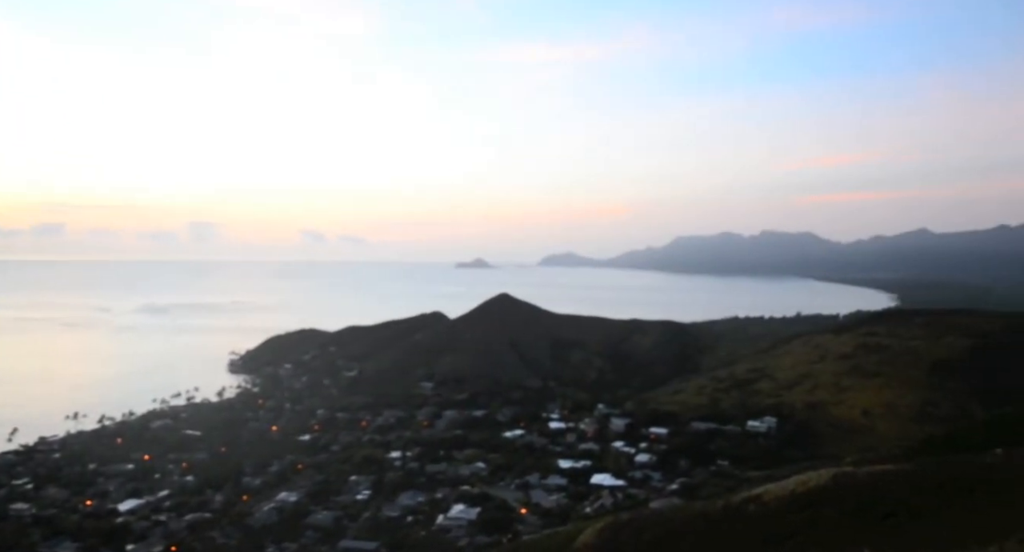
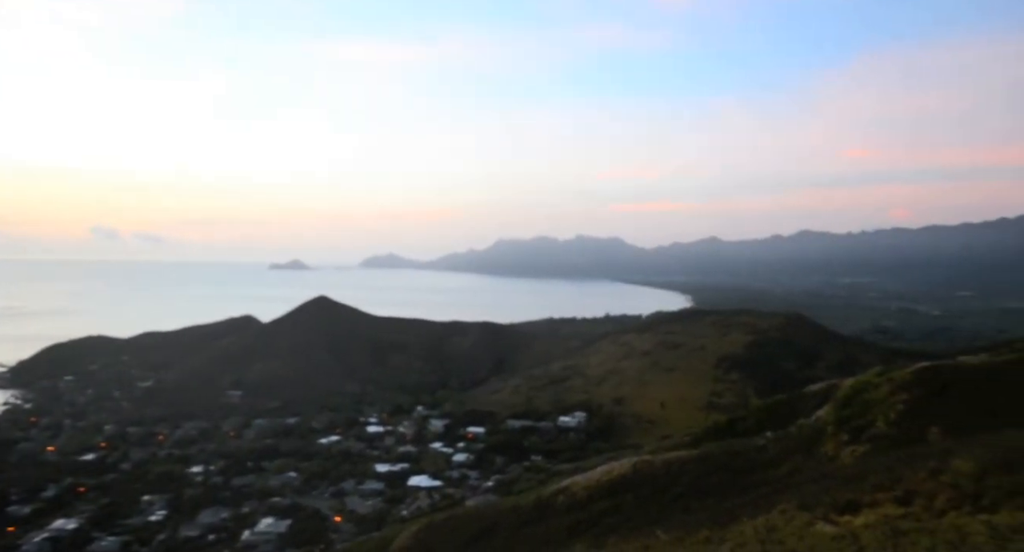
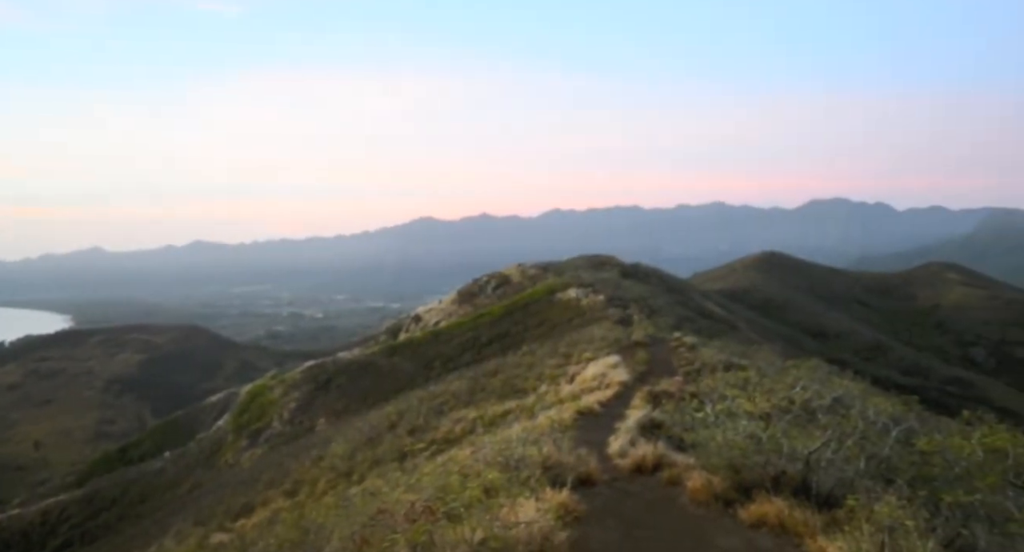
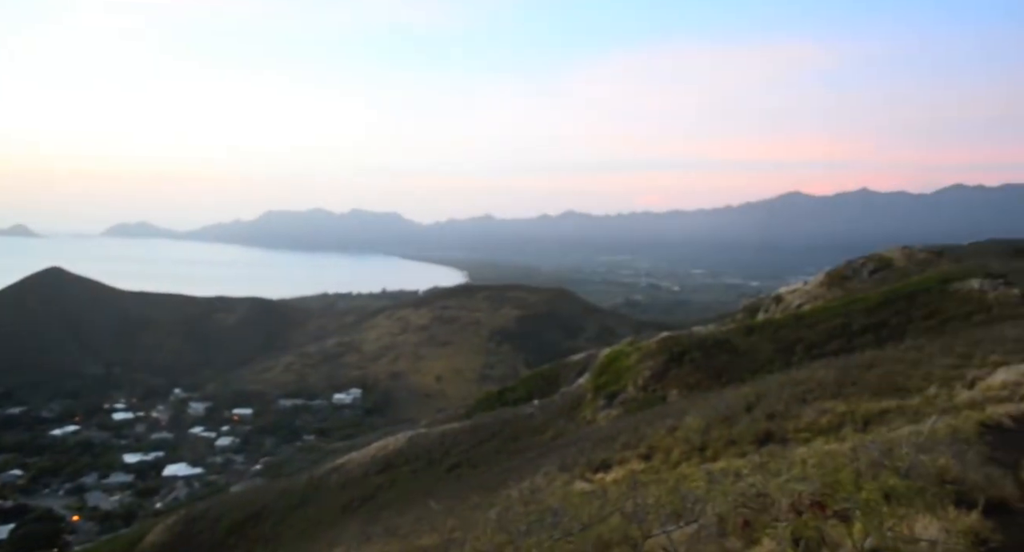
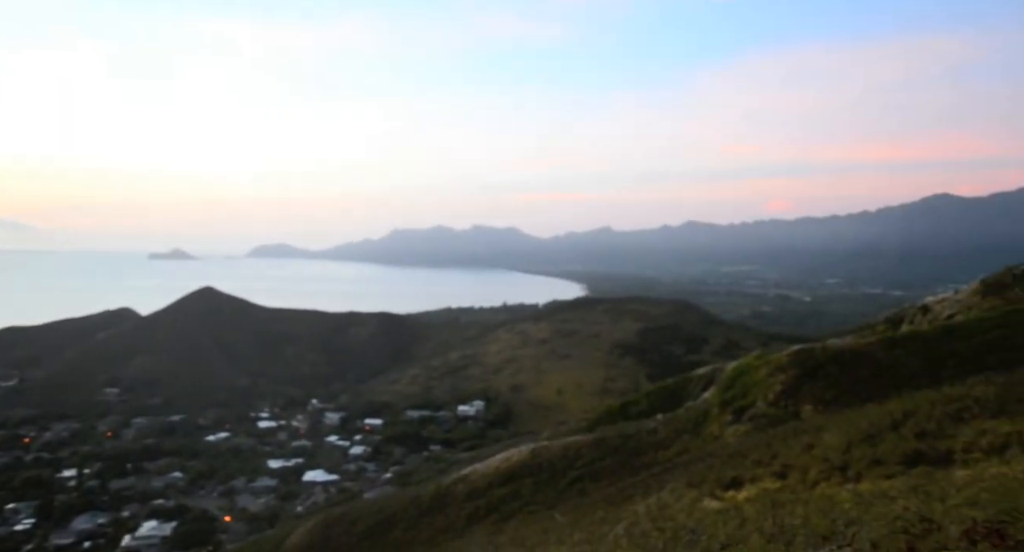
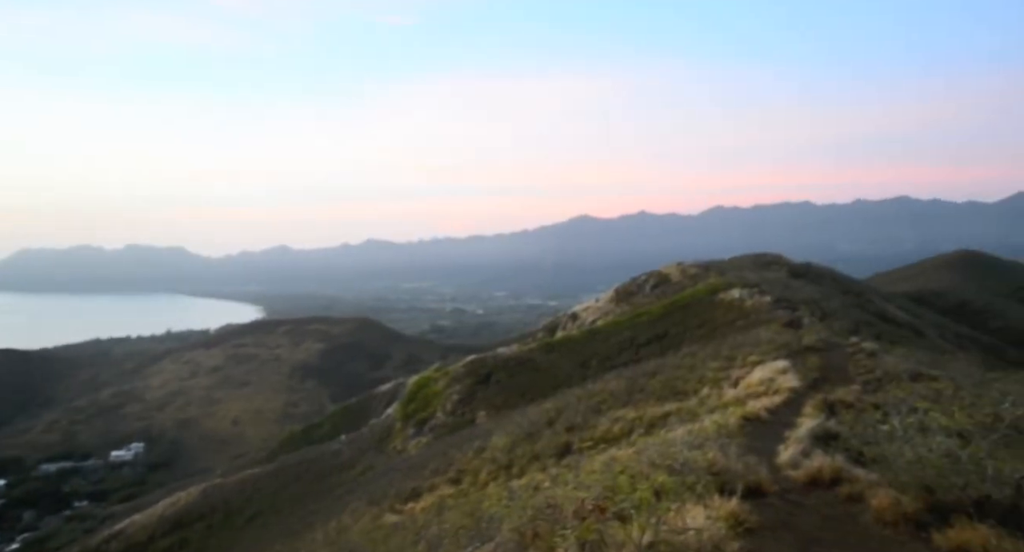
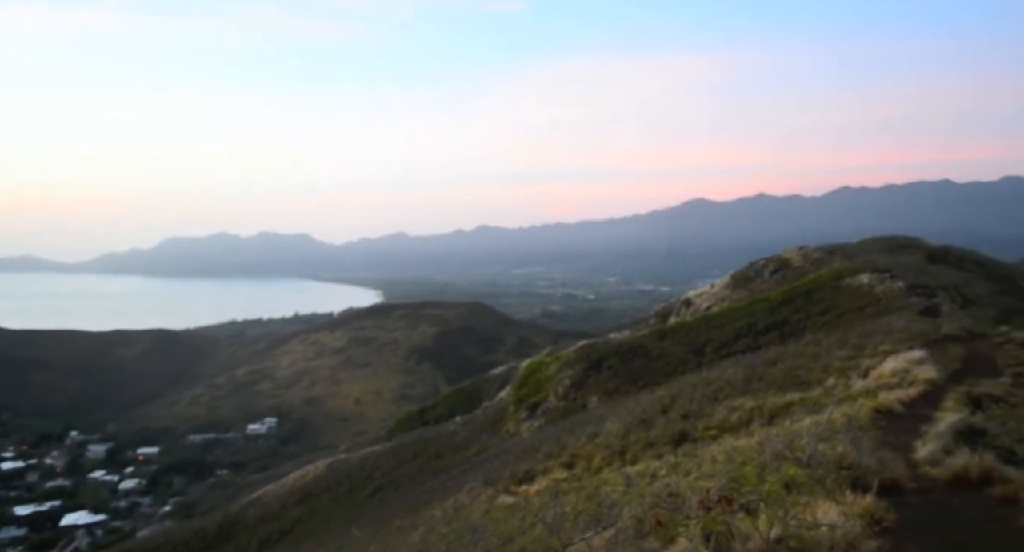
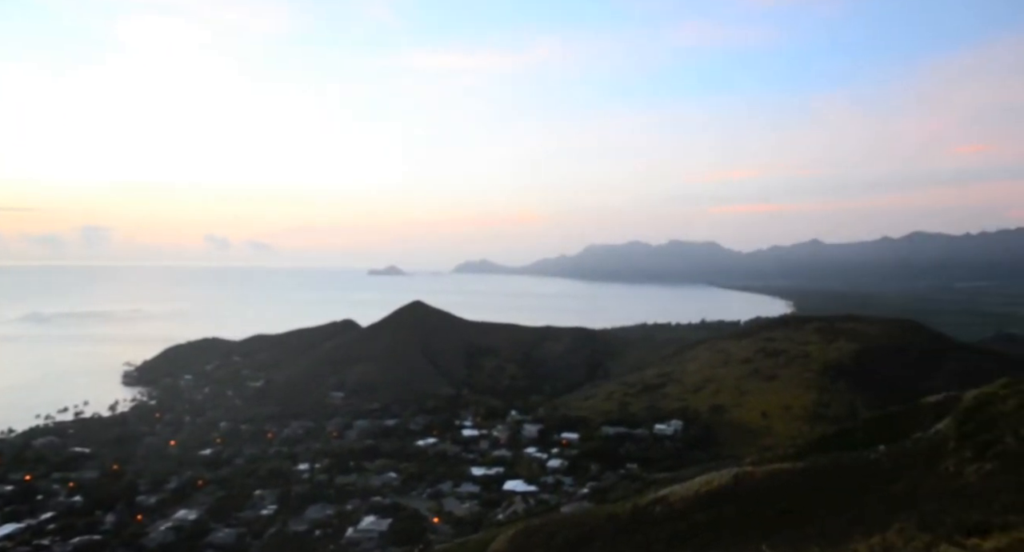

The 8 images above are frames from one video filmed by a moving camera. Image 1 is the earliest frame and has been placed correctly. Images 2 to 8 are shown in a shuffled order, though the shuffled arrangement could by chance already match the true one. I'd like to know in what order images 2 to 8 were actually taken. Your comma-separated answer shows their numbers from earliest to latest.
8, 2, 5, 4, 7, 6, 3
